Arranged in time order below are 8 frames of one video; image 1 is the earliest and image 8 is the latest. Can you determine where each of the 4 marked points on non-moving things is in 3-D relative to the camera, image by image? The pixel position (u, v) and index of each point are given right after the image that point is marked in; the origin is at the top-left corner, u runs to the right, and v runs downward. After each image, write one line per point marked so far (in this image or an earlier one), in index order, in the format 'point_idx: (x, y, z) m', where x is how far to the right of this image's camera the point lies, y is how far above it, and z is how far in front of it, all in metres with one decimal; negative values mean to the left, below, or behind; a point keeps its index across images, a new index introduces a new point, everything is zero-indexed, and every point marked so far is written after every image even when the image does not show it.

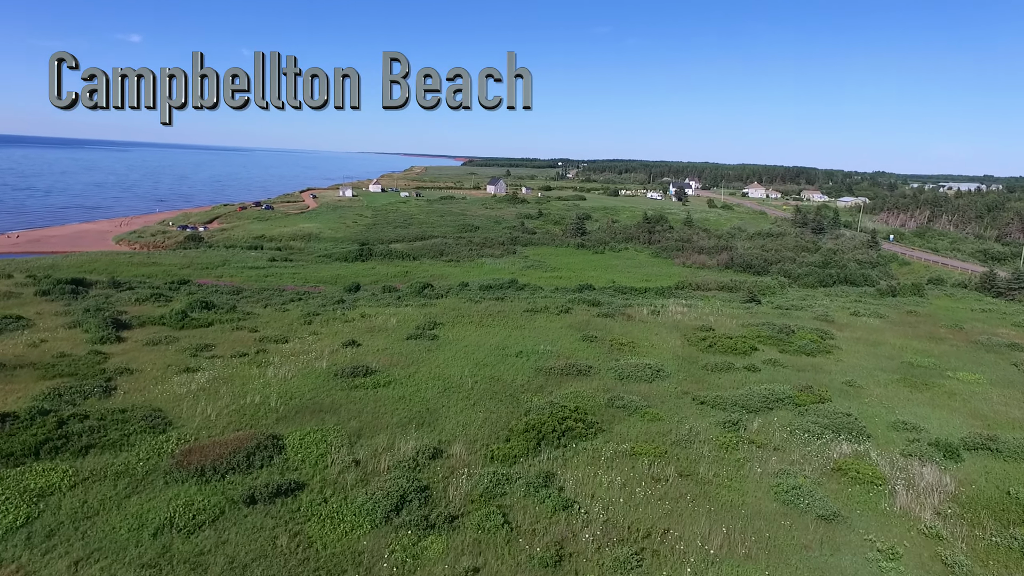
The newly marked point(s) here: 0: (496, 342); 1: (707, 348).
0: (-0.5, -1.7, +19.5) m
1: (+6.1, -1.9, +19.1) m
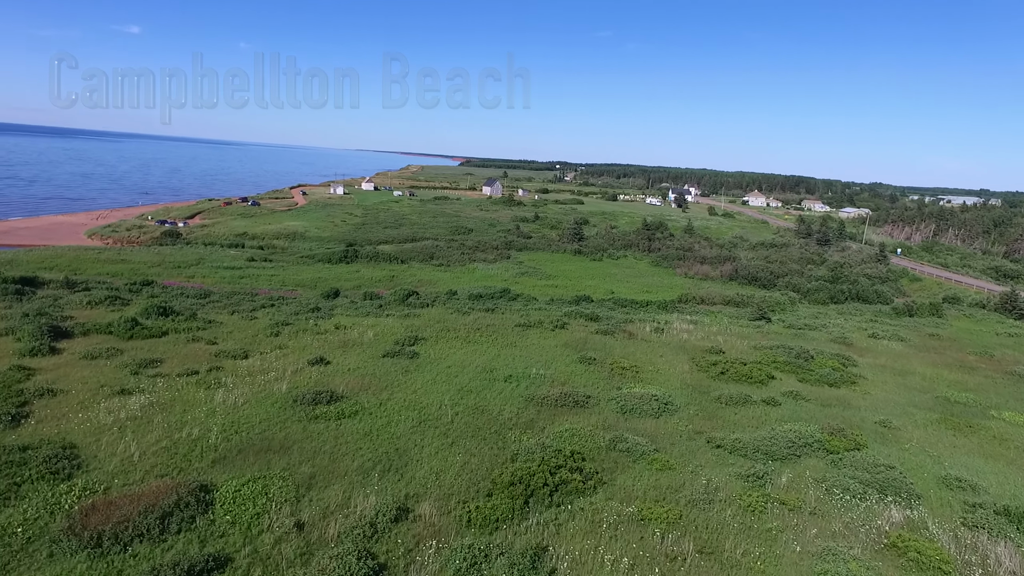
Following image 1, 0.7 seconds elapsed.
0: (-0.9, -2.1, +17.4) m
1: (+5.8, -2.5, +17.1) m
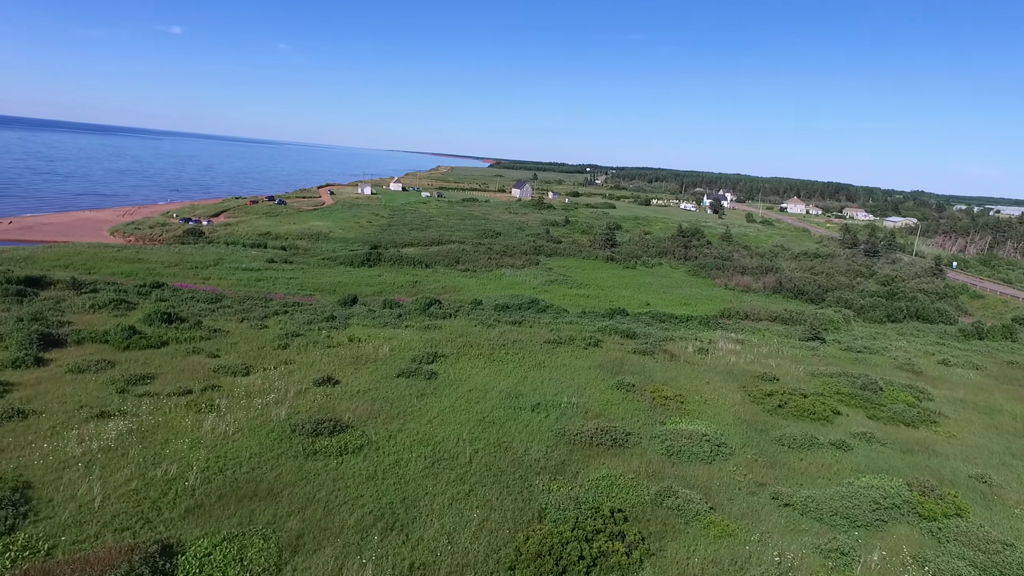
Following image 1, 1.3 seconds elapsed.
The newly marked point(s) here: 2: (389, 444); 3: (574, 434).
0: (-0.1, -2.5, +15.5) m
1: (+6.5, -3.0, +15.0) m
2: (-2.4, -3.0, +12.0) m
3: (+1.3, -3.0, +12.8) m
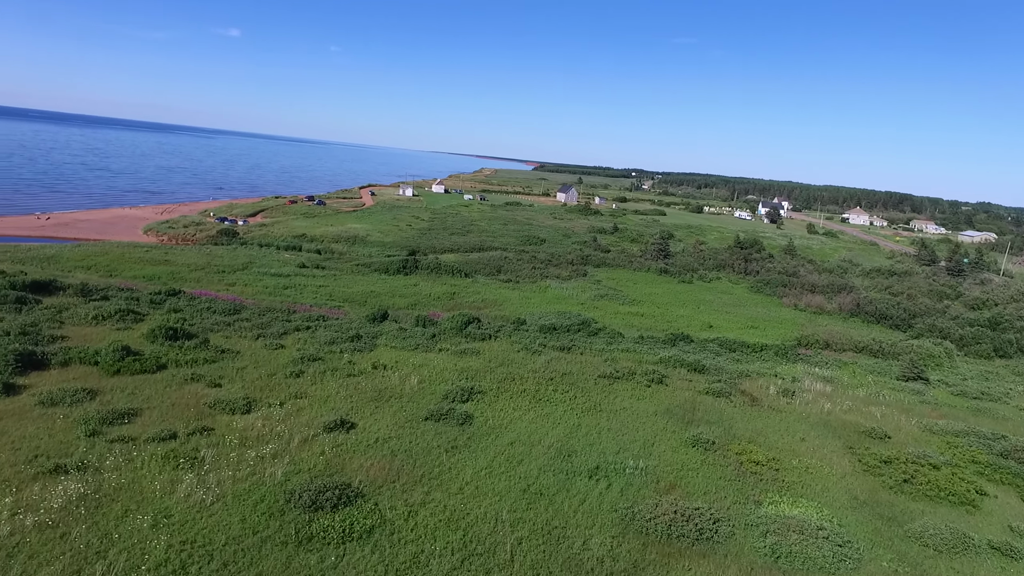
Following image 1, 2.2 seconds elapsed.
0: (+0.9, -3.1, +12.7) m
1: (+7.5, -3.8, +11.7) m
2: (-1.6, -3.6, +9.3) m
3: (+2.2, -3.7, +9.9) m
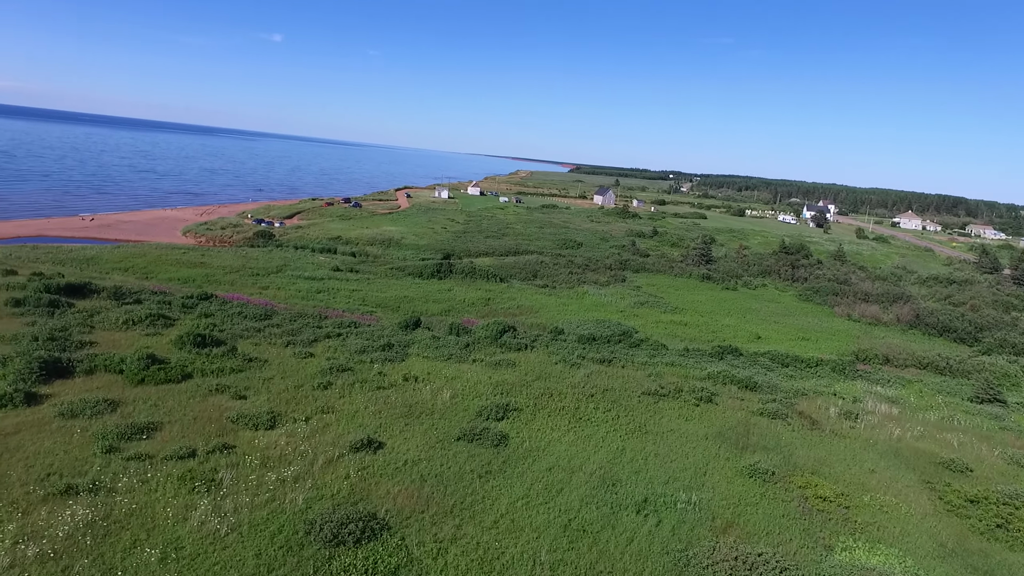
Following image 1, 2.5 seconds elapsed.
0: (+1.6, -3.4, +11.6) m
1: (+8.1, -4.1, +10.3) m
2: (-1.0, -3.8, +8.4) m
3: (+2.7, -3.9, +8.8) m
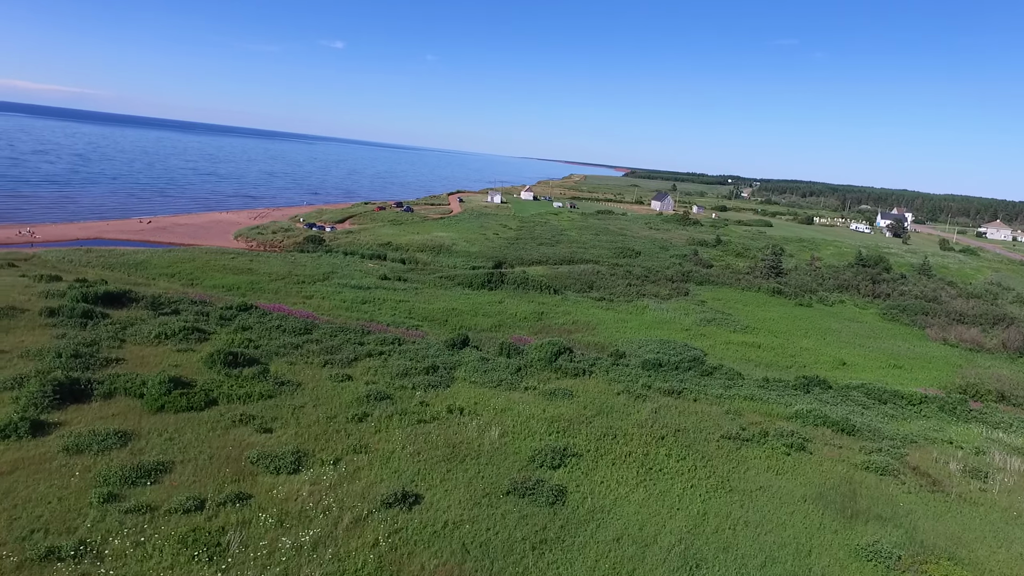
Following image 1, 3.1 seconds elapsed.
0: (+2.6, -3.9, +9.6) m
1: (+8.9, -4.8, +7.7) m
2: (-0.4, -4.2, +6.5) m
3: (+3.4, -4.5, +6.6) m
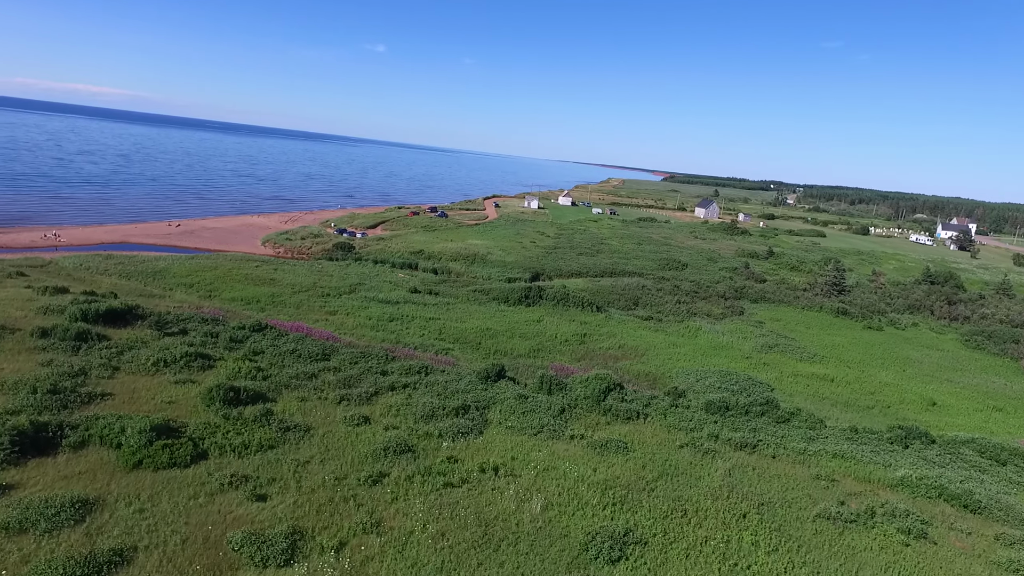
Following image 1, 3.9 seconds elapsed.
0: (+3.2, -4.6, +7.0) m
1: (+9.3, -5.6, +4.8) m
2: (+0.1, -4.9, +4.1) m
3: (+3.8, -5.2, +4.0) m
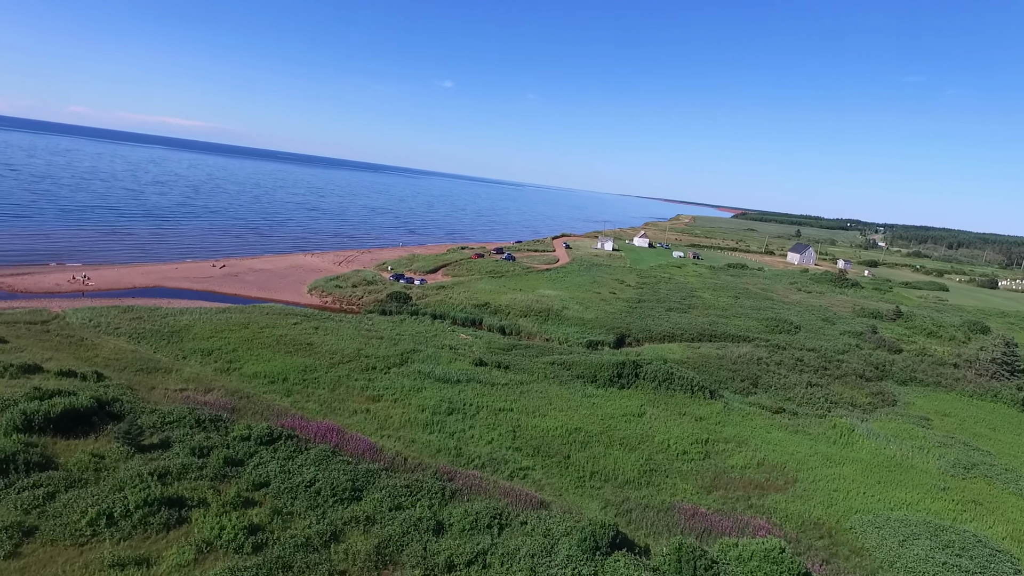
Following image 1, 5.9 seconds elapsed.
0: (+4.3, -6.4, +0.6) m
1: (+10.2, -7.4, -2.3) m
2: (+1.0, -6.4, -2.0) m
3: (+4.7, -6.8, -2.5) m
